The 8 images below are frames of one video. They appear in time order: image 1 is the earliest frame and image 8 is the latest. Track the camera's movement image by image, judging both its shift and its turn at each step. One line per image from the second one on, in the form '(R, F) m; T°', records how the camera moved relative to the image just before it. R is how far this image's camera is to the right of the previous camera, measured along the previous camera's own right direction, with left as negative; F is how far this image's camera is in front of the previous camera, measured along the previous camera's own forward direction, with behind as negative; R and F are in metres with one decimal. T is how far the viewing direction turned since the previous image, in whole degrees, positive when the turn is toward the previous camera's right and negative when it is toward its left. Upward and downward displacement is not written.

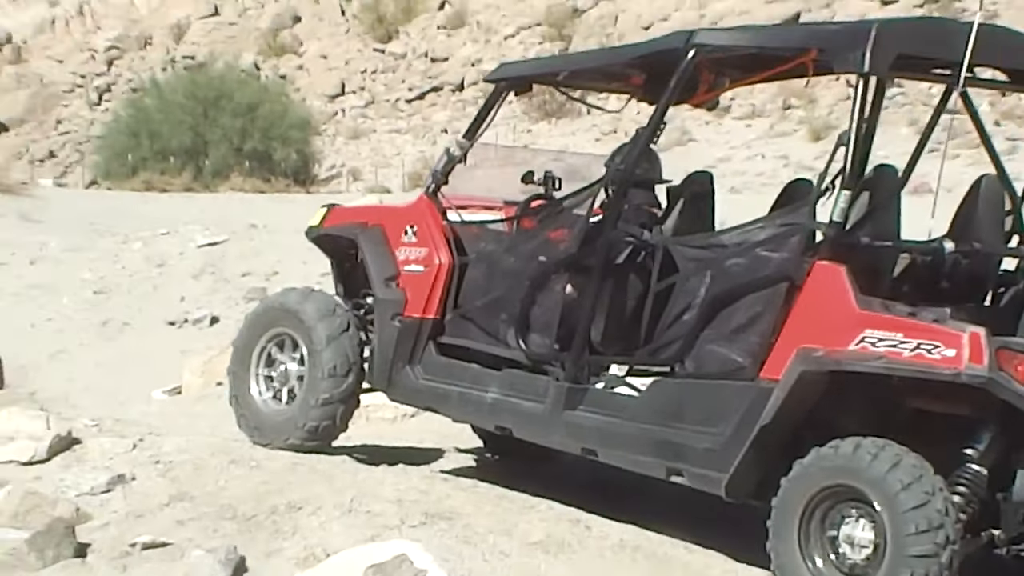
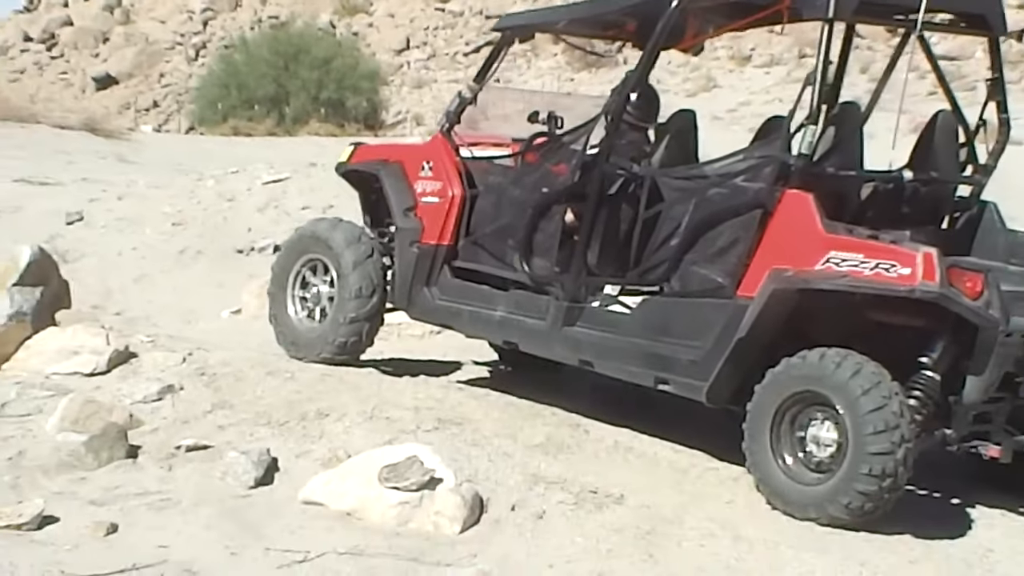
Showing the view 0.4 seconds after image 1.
(+0.3, -0.4) m; -4°
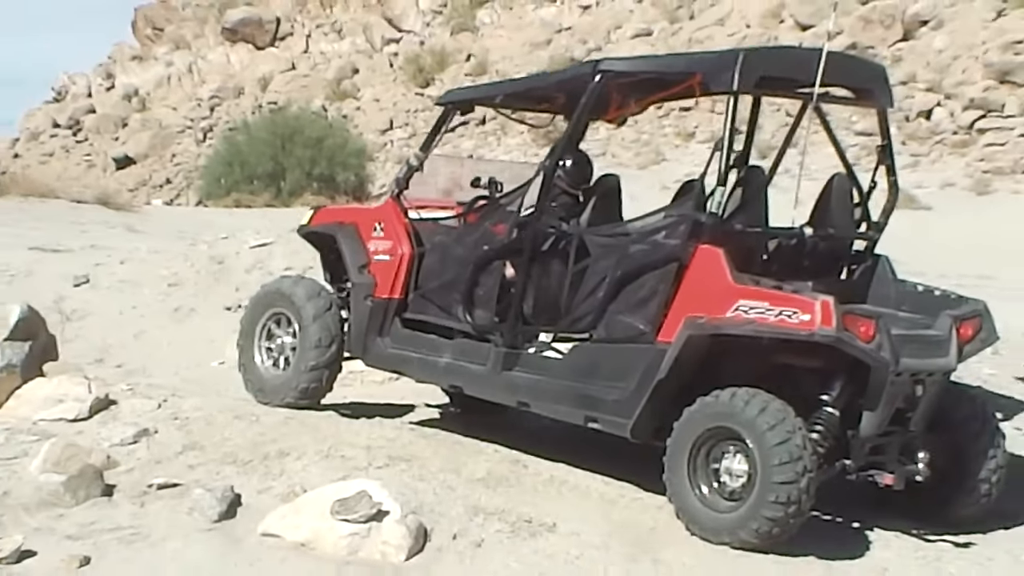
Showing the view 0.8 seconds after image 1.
(+0.2, -0.4) m; 0°
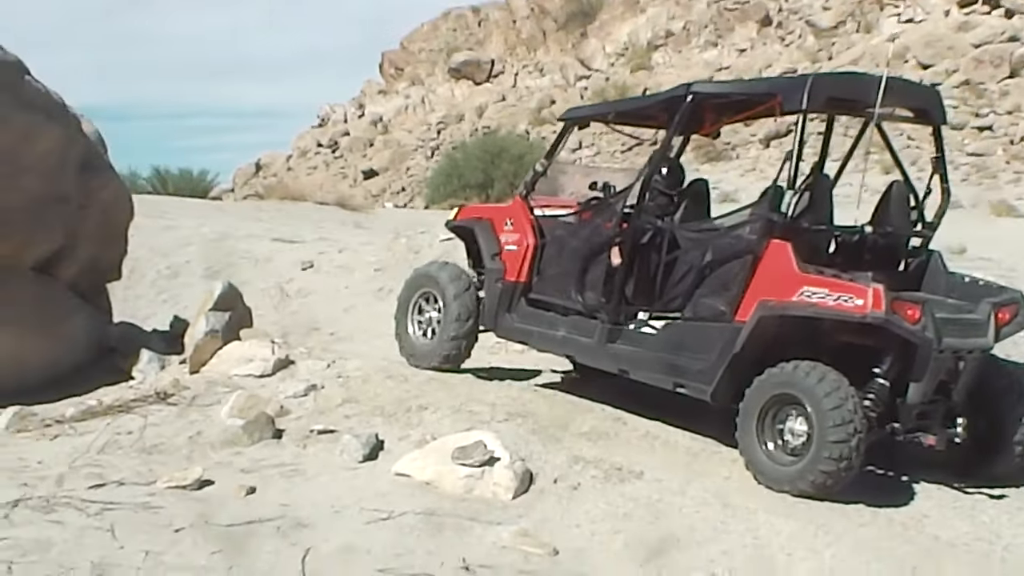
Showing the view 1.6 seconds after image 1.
(+0.5, -0.8) m; -9°
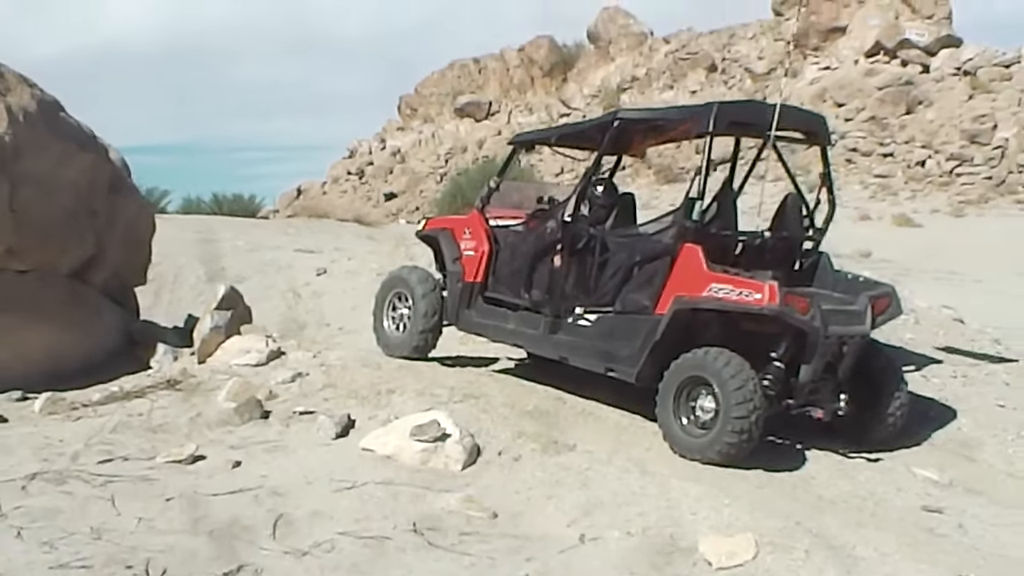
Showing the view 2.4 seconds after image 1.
(+0.4, -0.8) m; -1°
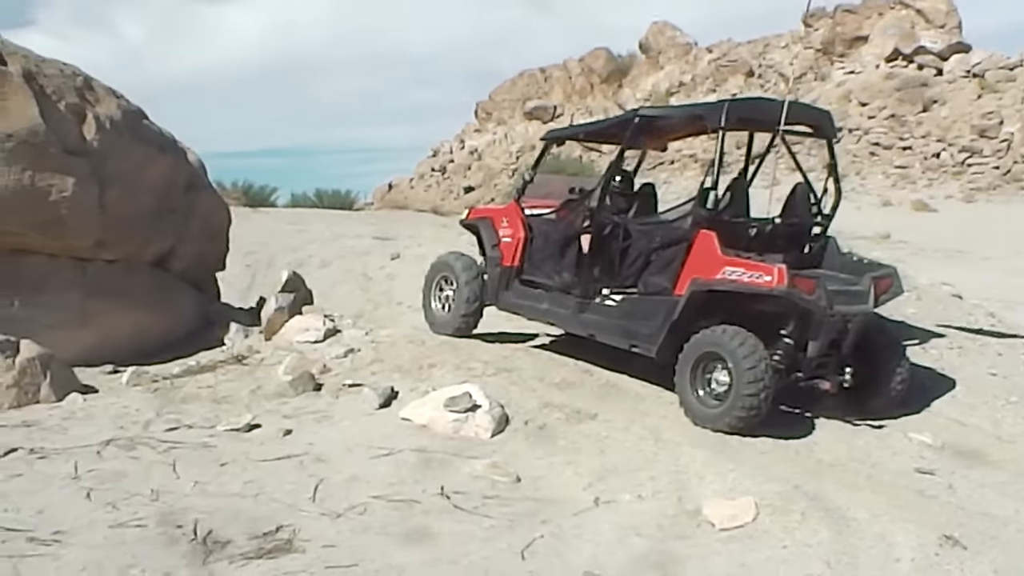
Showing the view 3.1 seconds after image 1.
(+0.3, -0.5) m; -4°
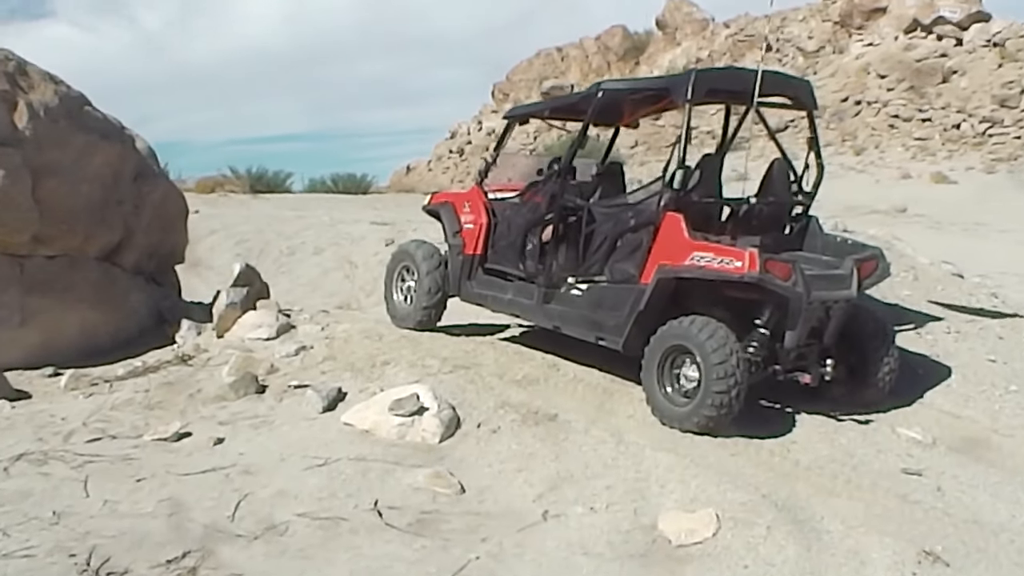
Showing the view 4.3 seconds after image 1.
(+0.4, +0.6) m; -1°
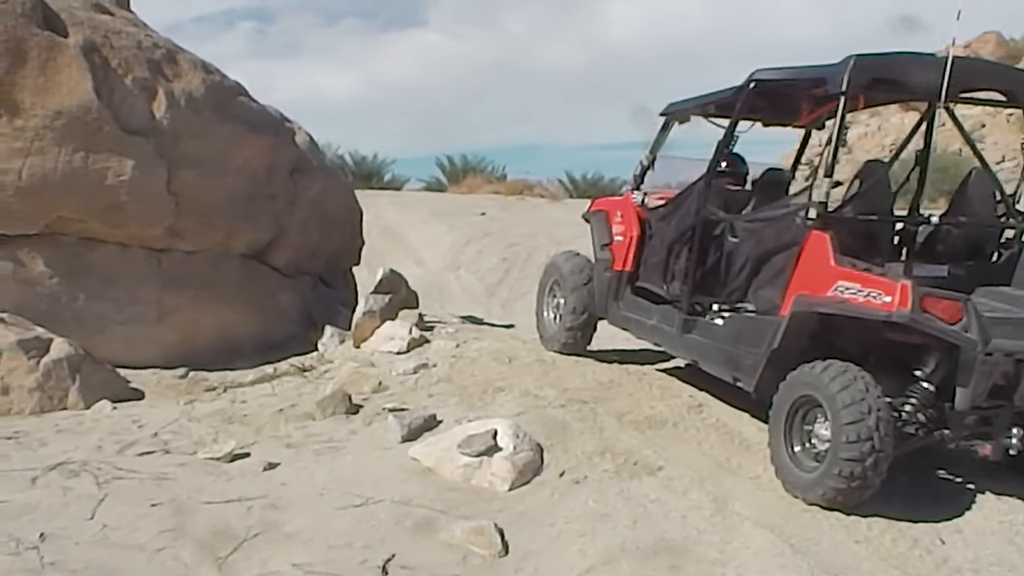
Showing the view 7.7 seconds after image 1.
(+1.1, +1.2) m; -15°
